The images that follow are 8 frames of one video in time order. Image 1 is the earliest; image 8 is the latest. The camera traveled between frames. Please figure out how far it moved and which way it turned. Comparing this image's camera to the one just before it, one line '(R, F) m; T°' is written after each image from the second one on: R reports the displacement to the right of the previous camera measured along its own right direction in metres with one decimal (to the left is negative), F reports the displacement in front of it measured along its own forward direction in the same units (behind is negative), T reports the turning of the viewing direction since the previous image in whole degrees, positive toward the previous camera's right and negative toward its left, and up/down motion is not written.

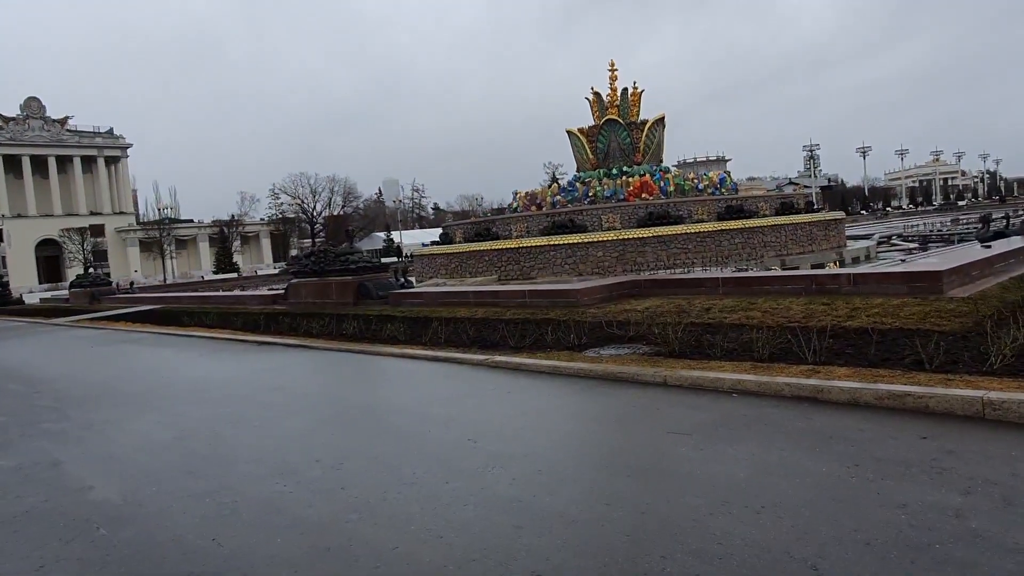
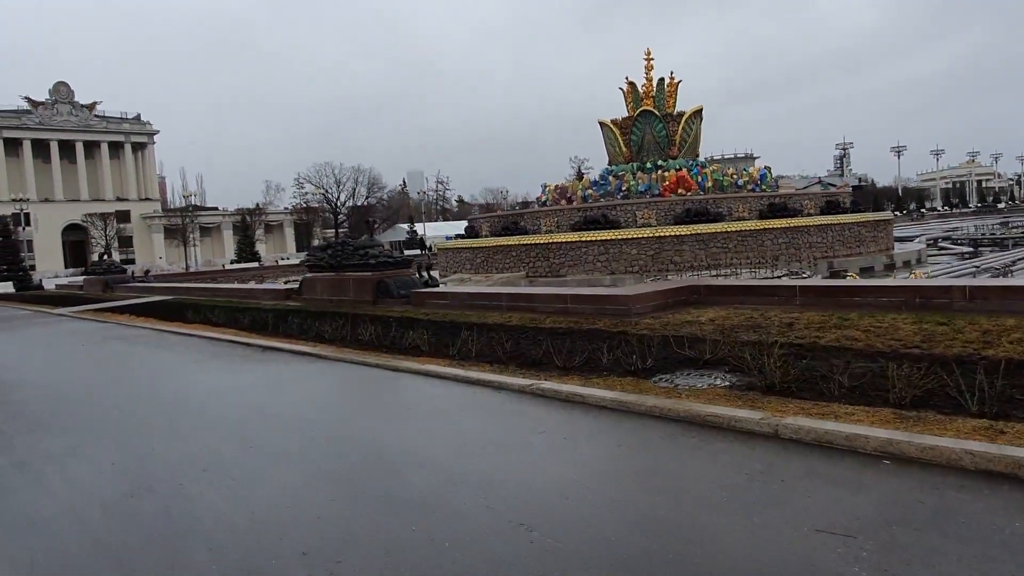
(-0.3, +1.6) m; -2°
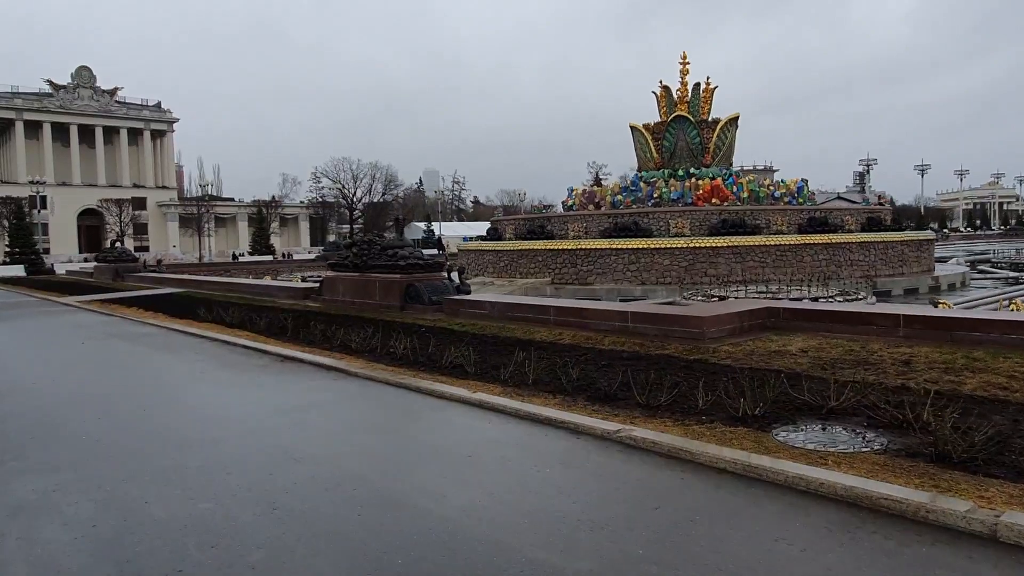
(-0.6, +1.3) m; -1°
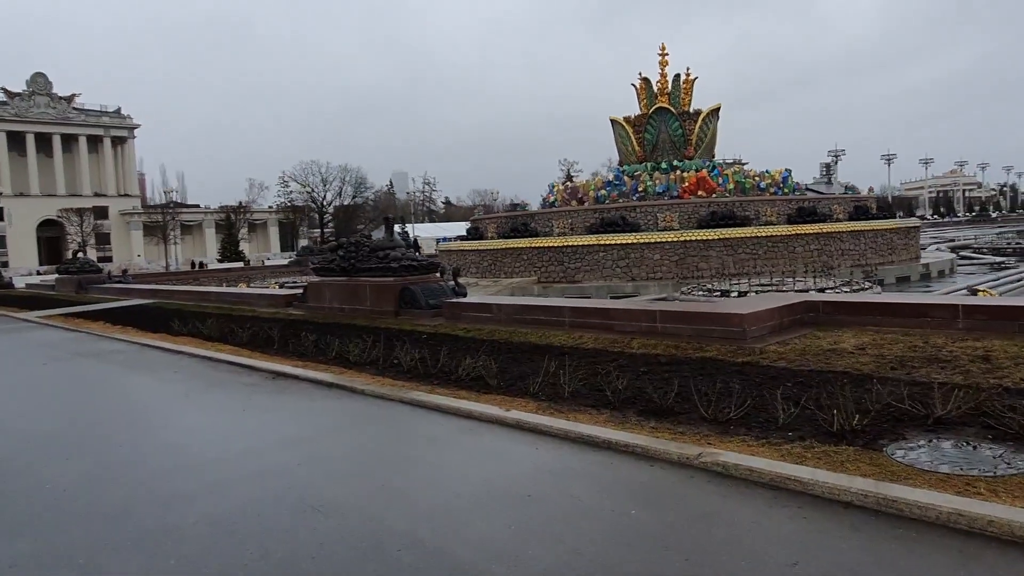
(-0.5, +1.0) m; +2°
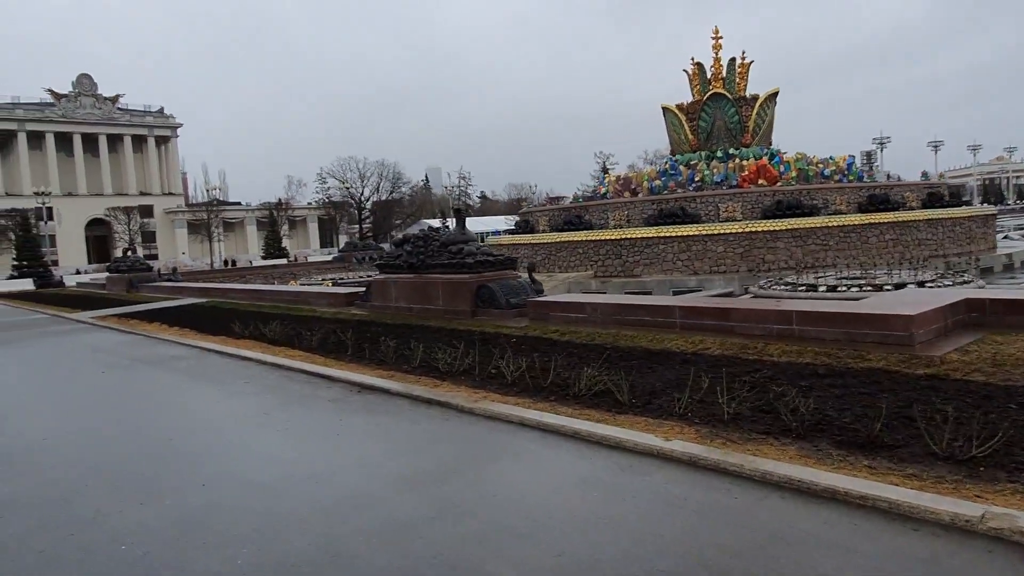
(-0.9, +1.1) m; -3°
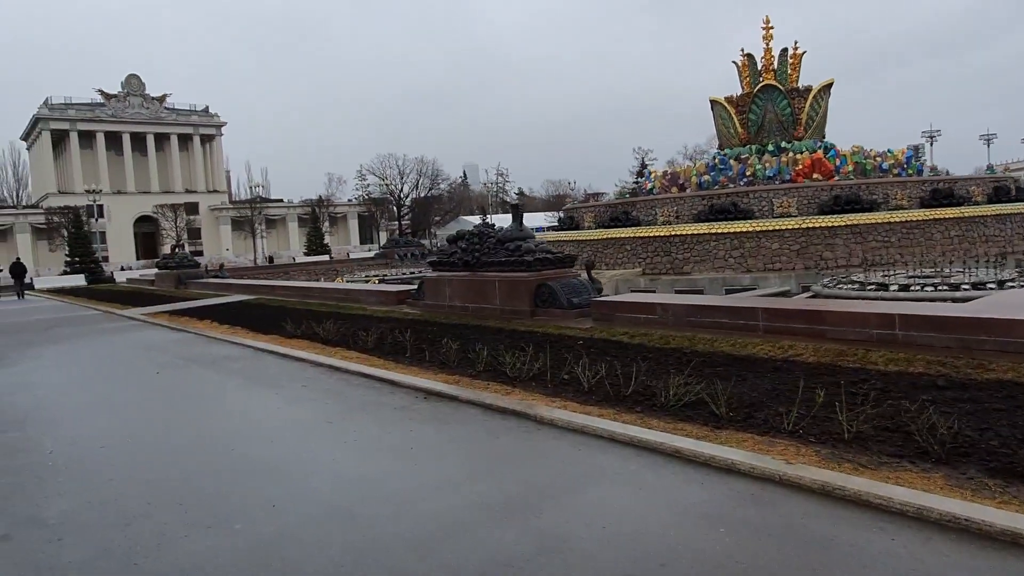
(-0.4, +0.5) m; -3°
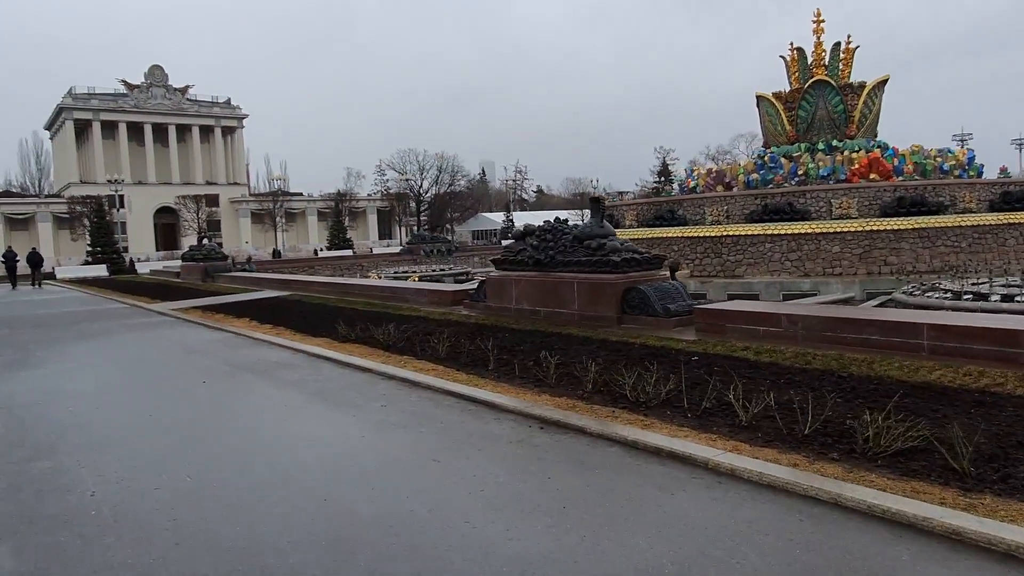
(-1.0, +1.3) m; -1°
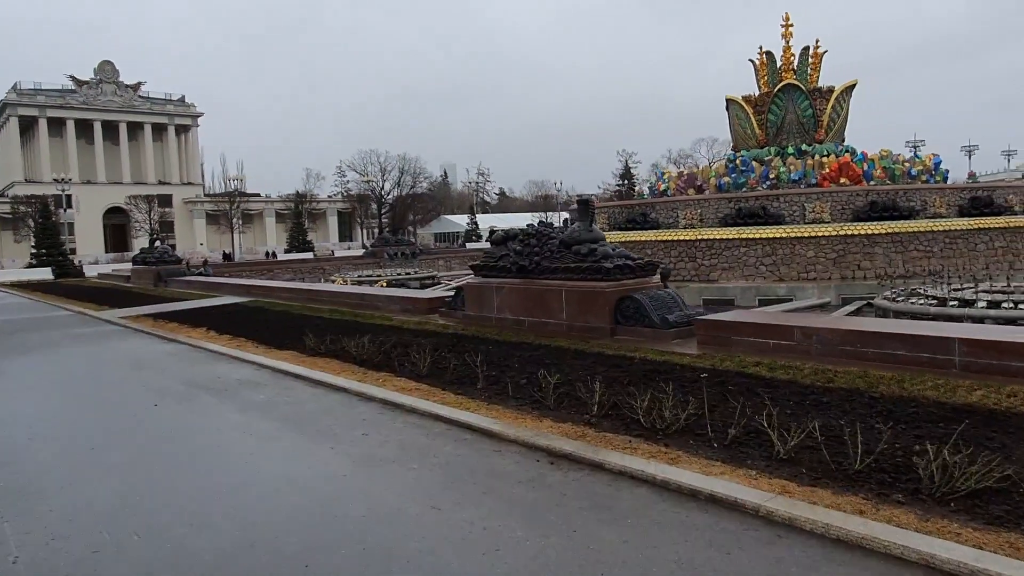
(-0.3, +0.8) m; +3°
